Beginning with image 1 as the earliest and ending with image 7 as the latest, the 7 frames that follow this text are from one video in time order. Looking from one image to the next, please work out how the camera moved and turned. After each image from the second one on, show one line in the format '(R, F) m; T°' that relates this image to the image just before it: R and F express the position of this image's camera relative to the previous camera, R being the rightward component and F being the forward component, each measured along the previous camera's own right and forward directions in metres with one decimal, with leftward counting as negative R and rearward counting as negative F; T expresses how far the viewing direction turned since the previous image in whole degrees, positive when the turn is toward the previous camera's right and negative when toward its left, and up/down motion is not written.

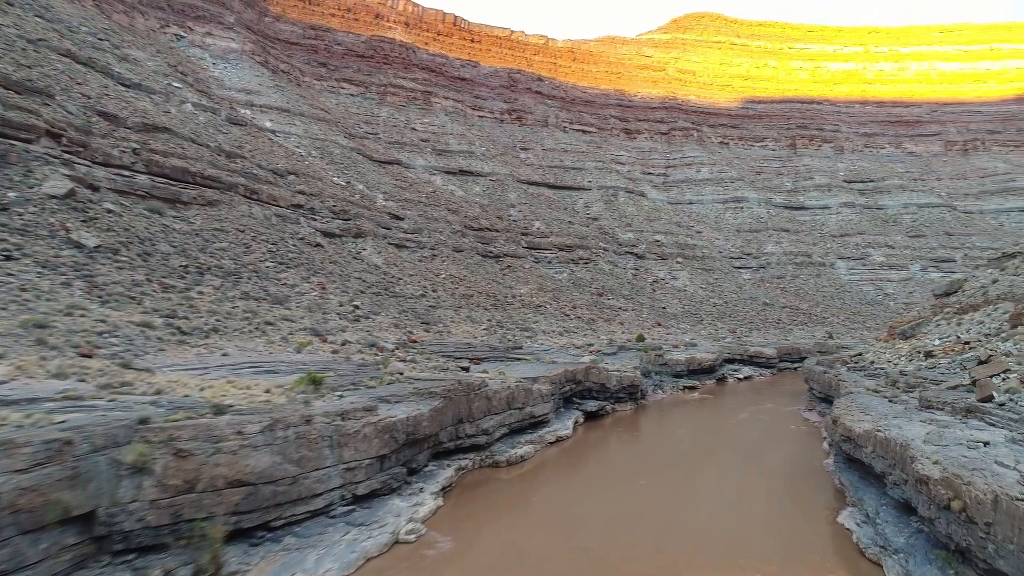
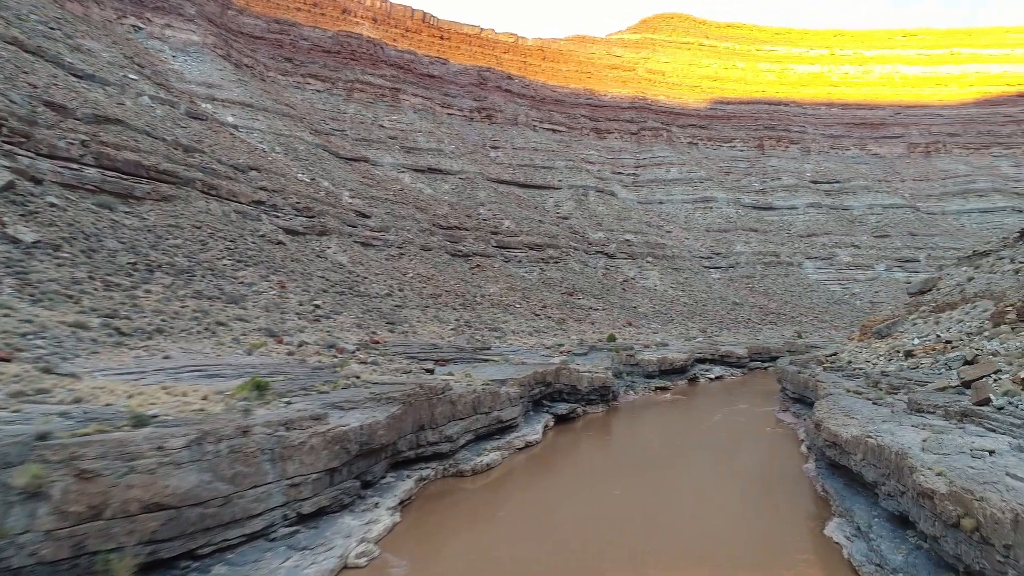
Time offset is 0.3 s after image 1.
(0.0, +0.3) m; +2°
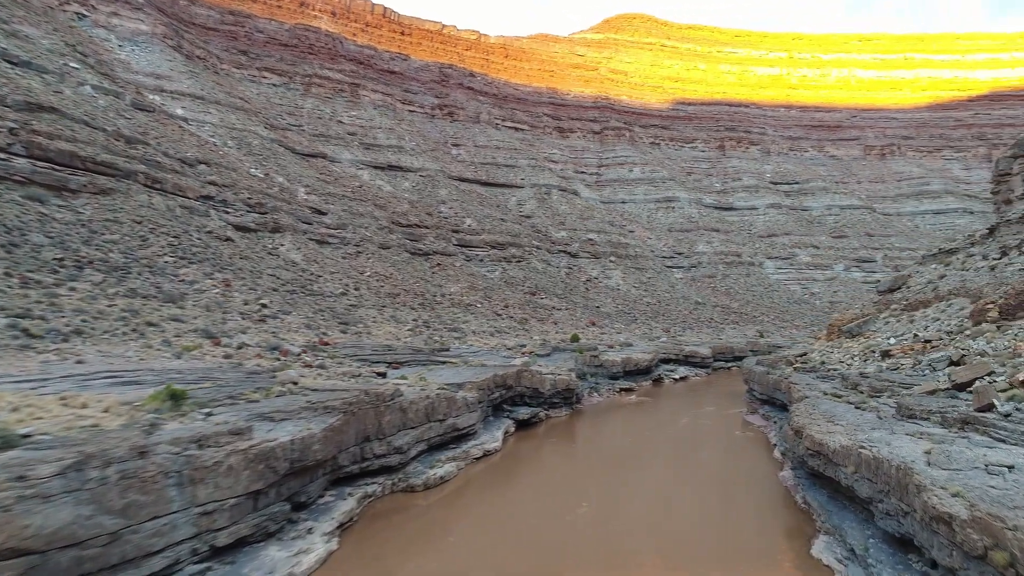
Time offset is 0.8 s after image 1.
(0.0, +0.4) m; +3°
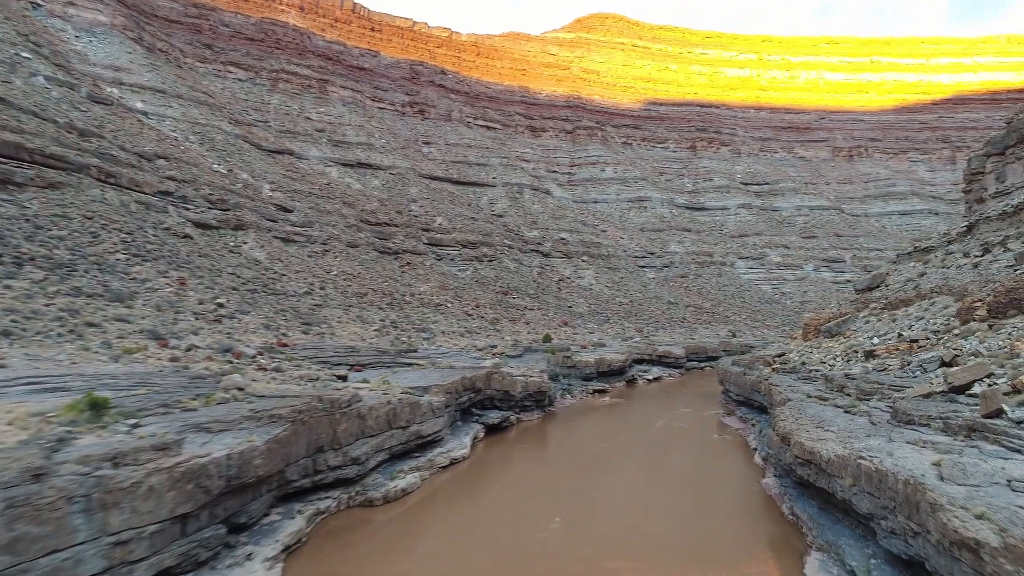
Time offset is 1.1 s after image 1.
(0.0, +0.3) m; +2°
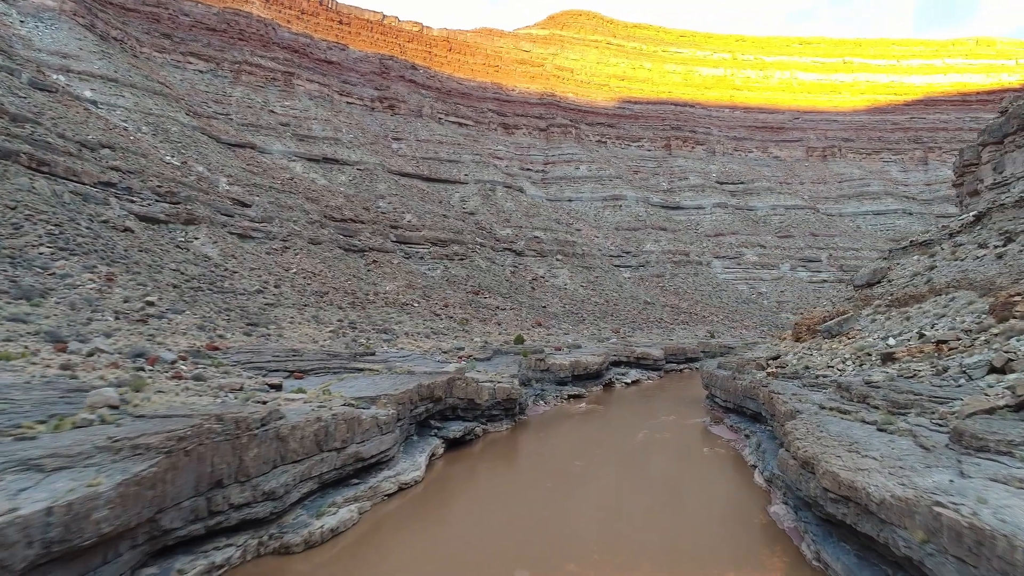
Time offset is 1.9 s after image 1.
(+0.1, +0.8) m; +2°
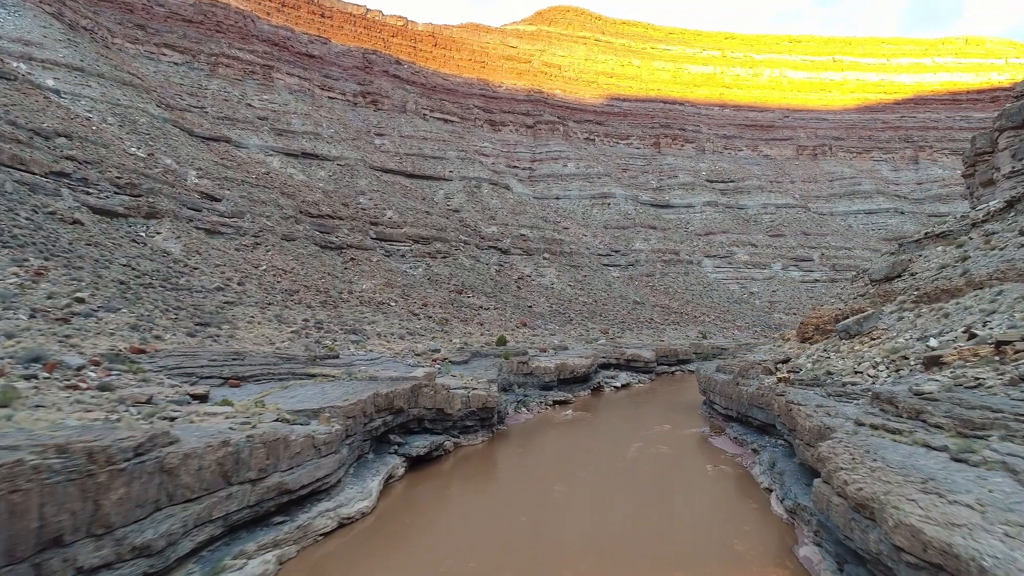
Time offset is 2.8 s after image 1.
(+0.1, +0.8) m; +1°
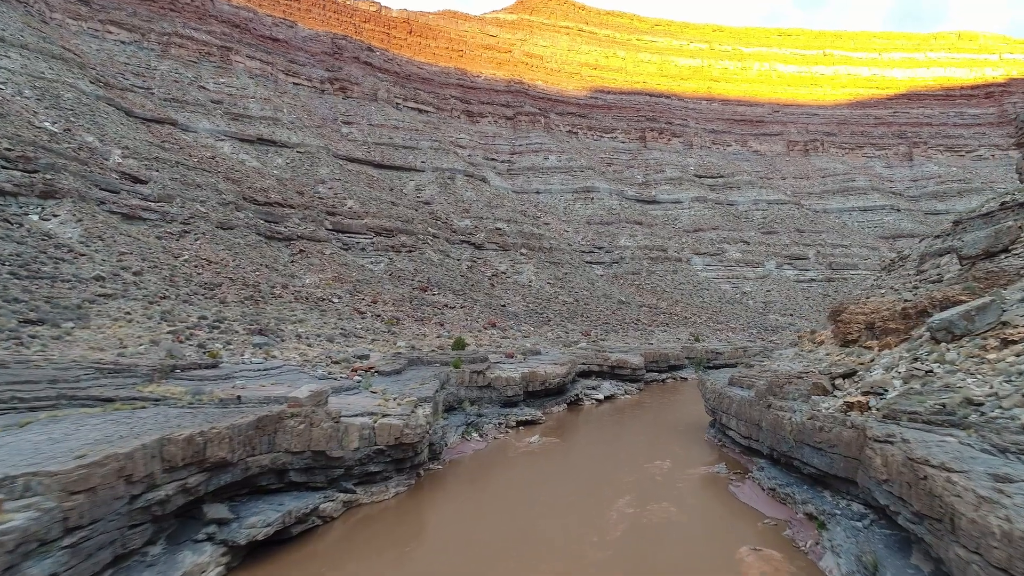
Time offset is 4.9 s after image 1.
(+0.3, +2.0) m; +1°
